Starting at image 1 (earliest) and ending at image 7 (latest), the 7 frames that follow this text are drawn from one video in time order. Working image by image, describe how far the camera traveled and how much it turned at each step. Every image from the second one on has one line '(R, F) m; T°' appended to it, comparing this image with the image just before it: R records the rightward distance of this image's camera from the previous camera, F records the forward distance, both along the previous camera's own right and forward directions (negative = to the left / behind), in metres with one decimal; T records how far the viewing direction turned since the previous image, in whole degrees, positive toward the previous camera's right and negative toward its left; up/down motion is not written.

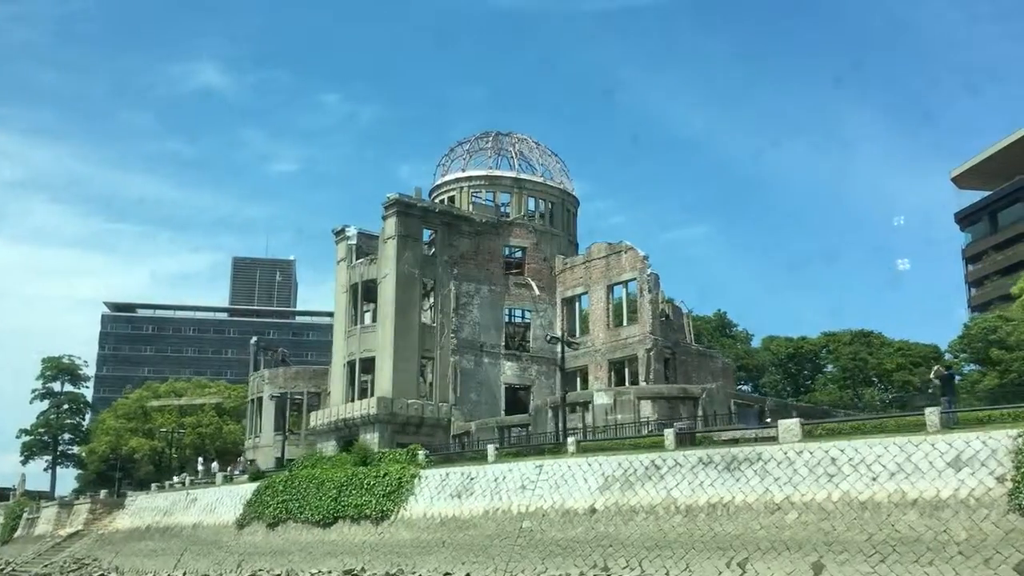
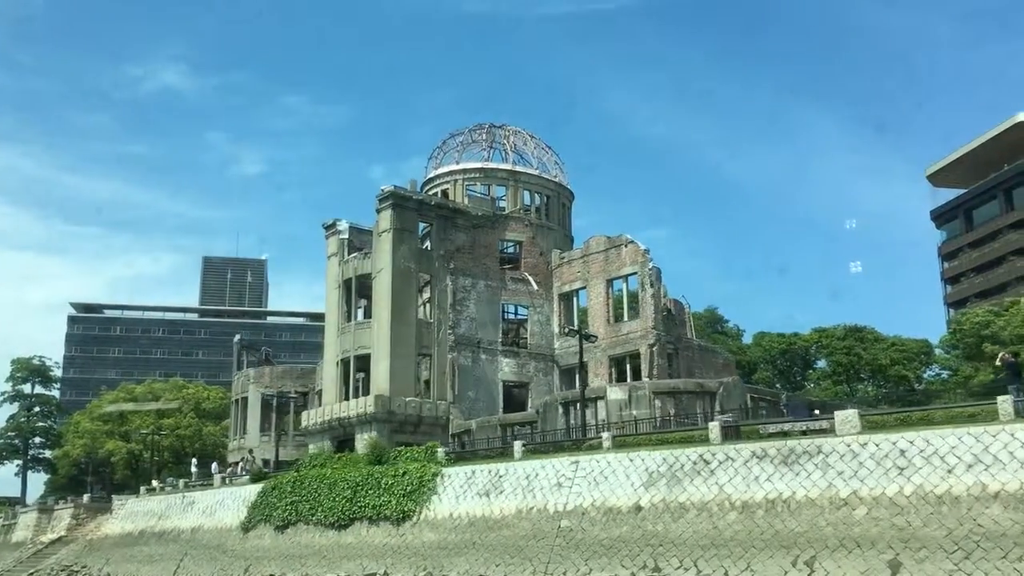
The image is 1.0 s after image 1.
(-1.6, +1.2) m; +2°
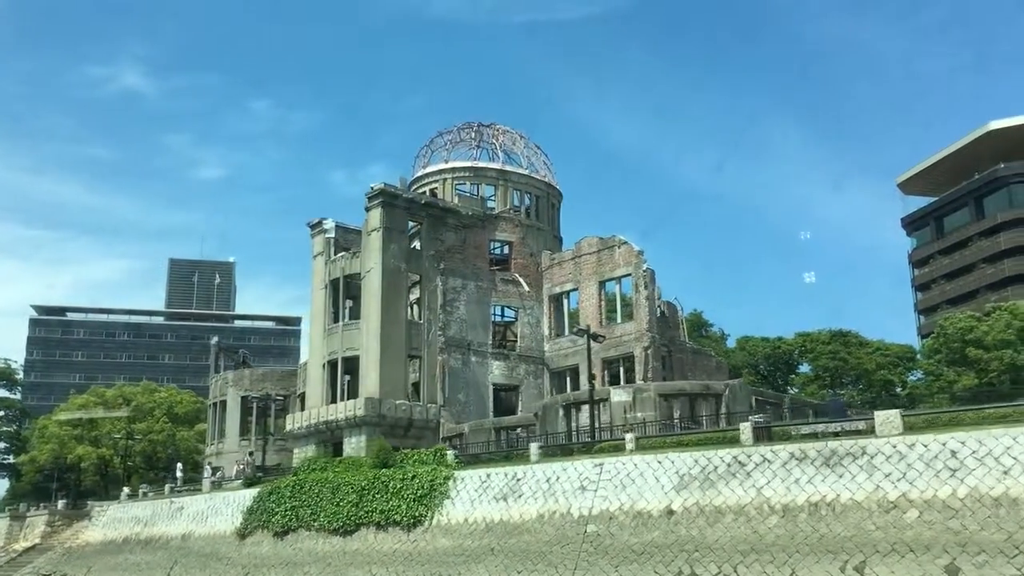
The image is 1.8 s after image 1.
(-1.3, +0.9) m; +2°
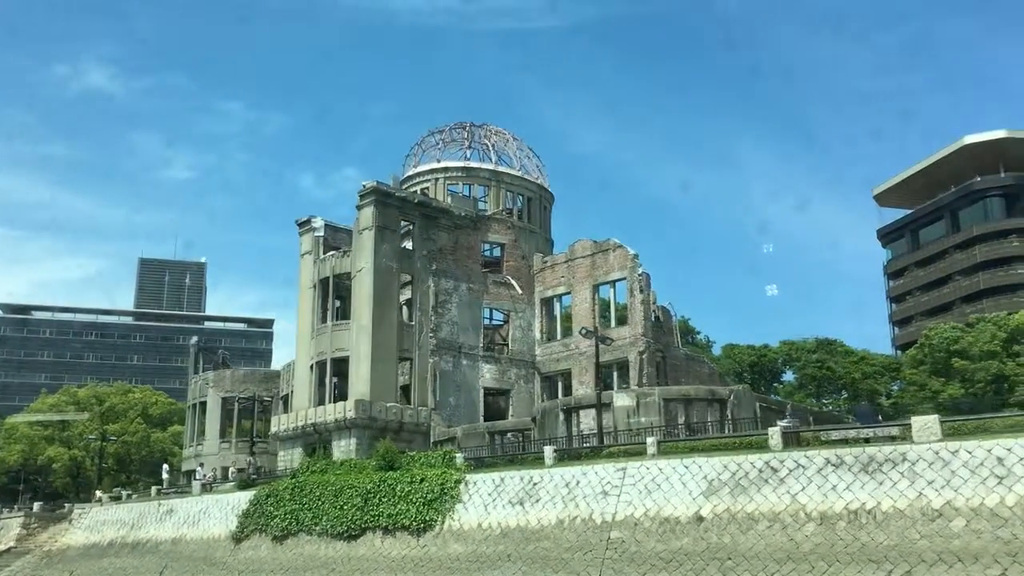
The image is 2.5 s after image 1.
(-1.2, +0.8) m; +2°
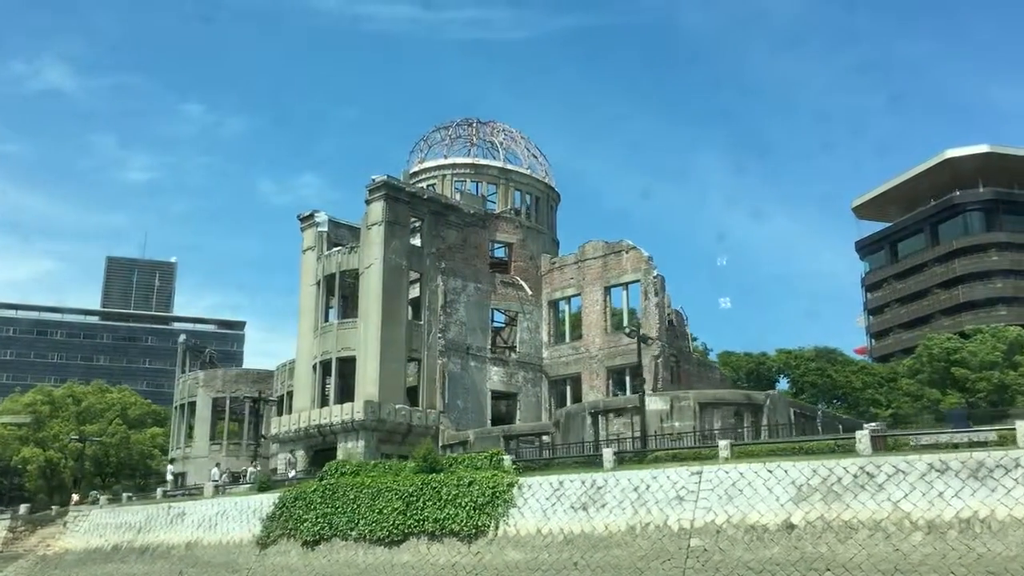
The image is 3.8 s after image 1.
(-2.2, +1.3) m; +2°
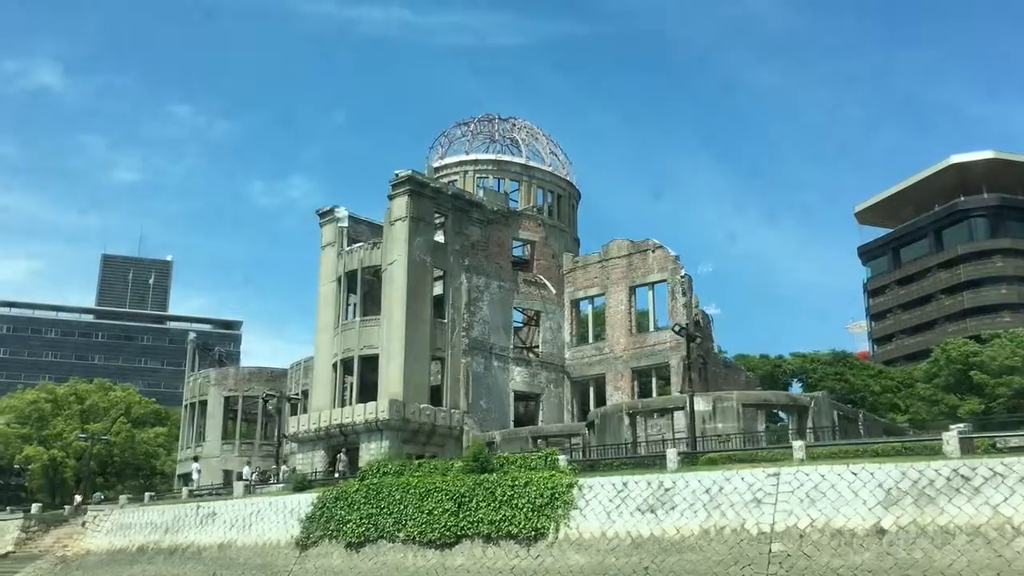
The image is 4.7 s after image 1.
(-1.6, +0.9) m; +1°
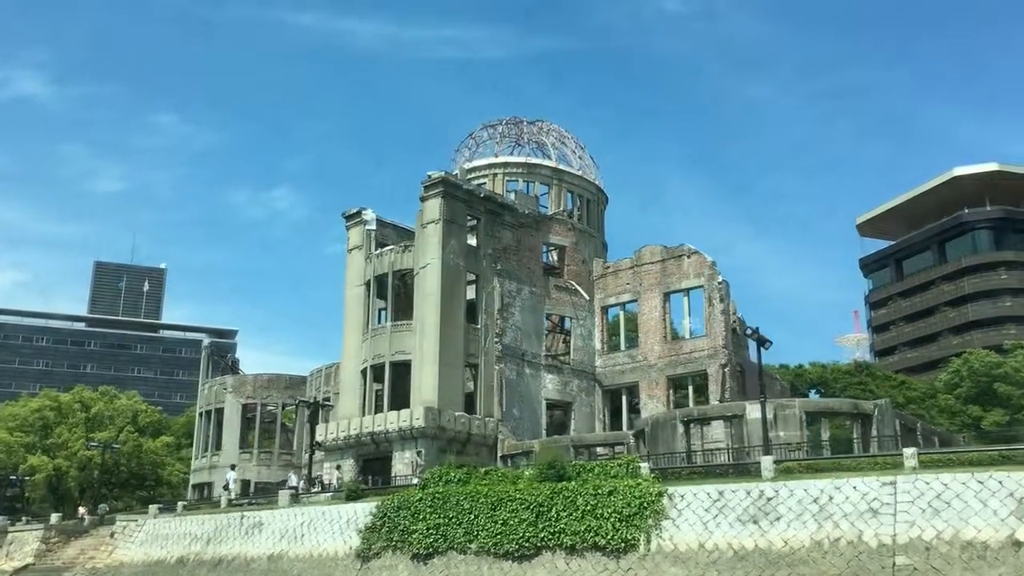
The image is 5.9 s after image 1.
(-2.1, +1.1) m; +1°
